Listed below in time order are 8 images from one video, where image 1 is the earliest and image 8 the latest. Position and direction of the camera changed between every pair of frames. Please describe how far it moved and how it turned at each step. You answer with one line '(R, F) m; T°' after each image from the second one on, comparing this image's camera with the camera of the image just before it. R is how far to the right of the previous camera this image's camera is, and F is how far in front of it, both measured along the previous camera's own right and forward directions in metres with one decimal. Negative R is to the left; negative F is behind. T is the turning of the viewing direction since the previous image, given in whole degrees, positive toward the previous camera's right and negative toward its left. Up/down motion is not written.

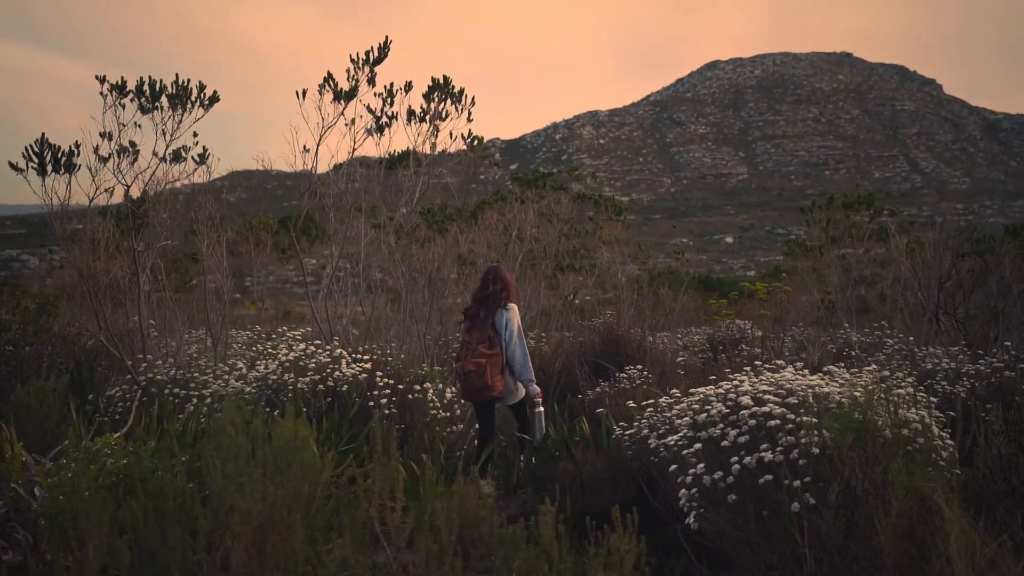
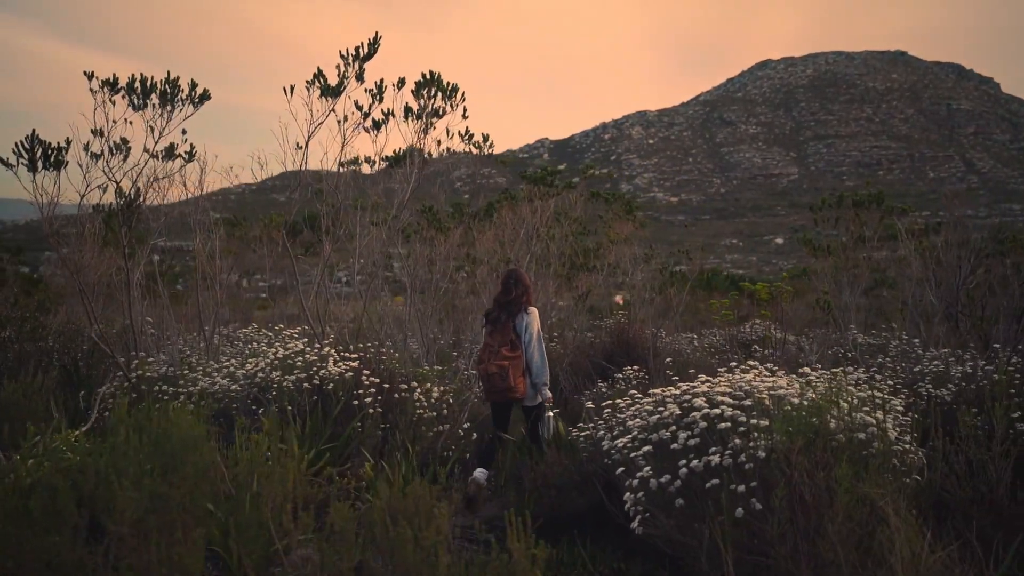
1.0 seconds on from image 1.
(+0.4, +0.1) m; -2°
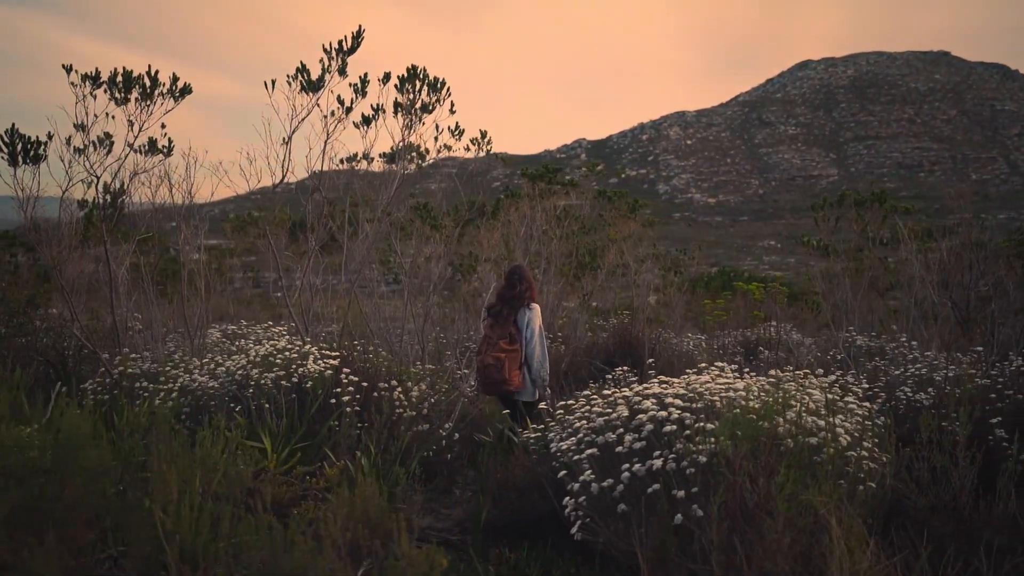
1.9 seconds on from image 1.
(+0.3, +0.1) m; -2°
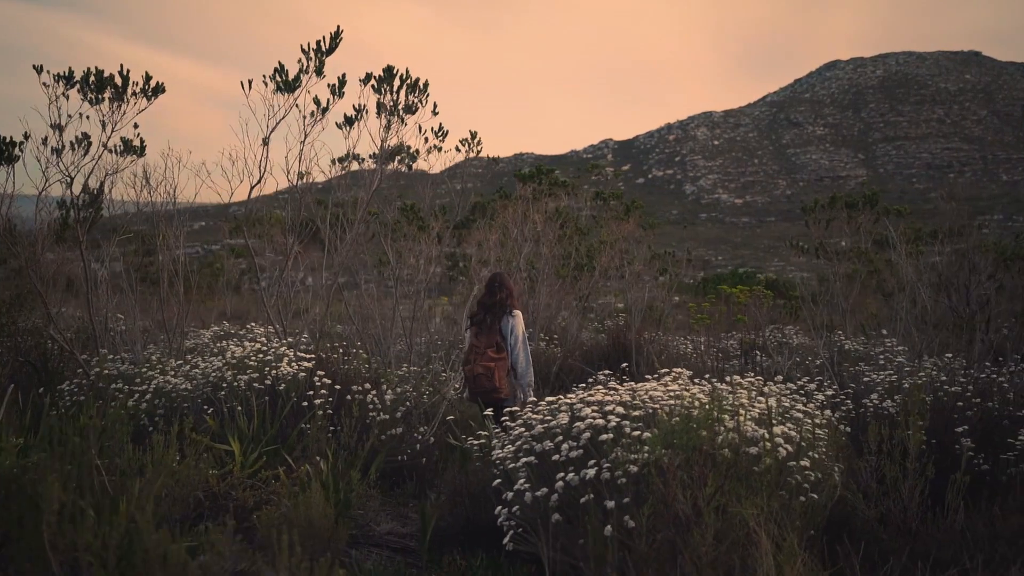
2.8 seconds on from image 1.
(+0.3, +0.1) m; -1°
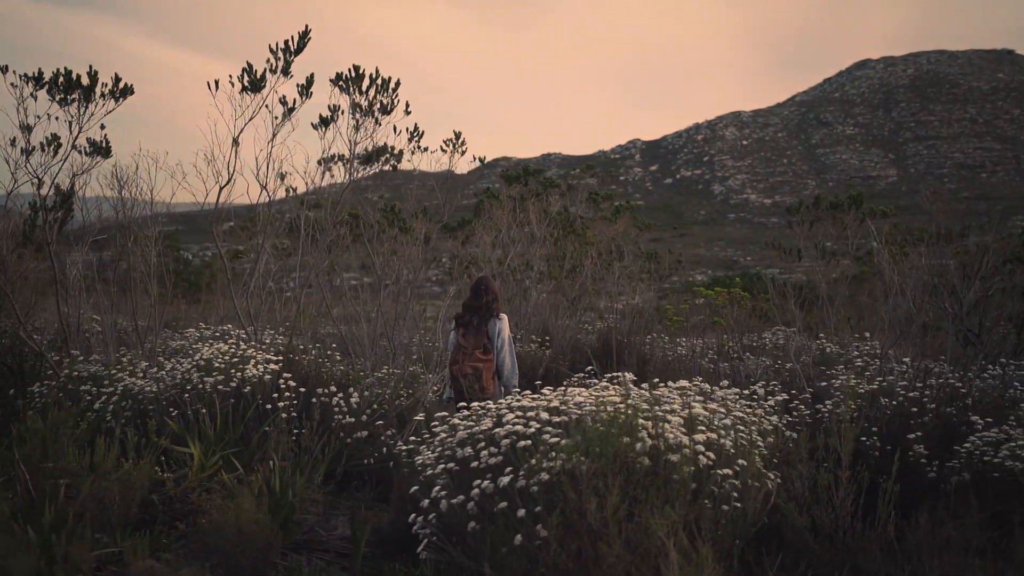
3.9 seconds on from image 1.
(+0.4, +0.1) m; -1°
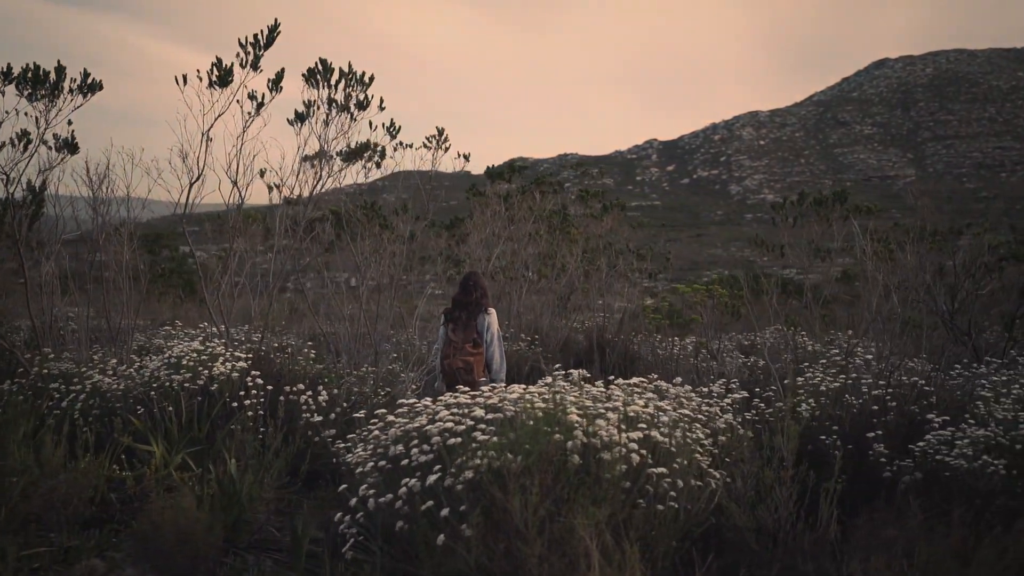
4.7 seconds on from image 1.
(+0.3, +0.1) m; -1°
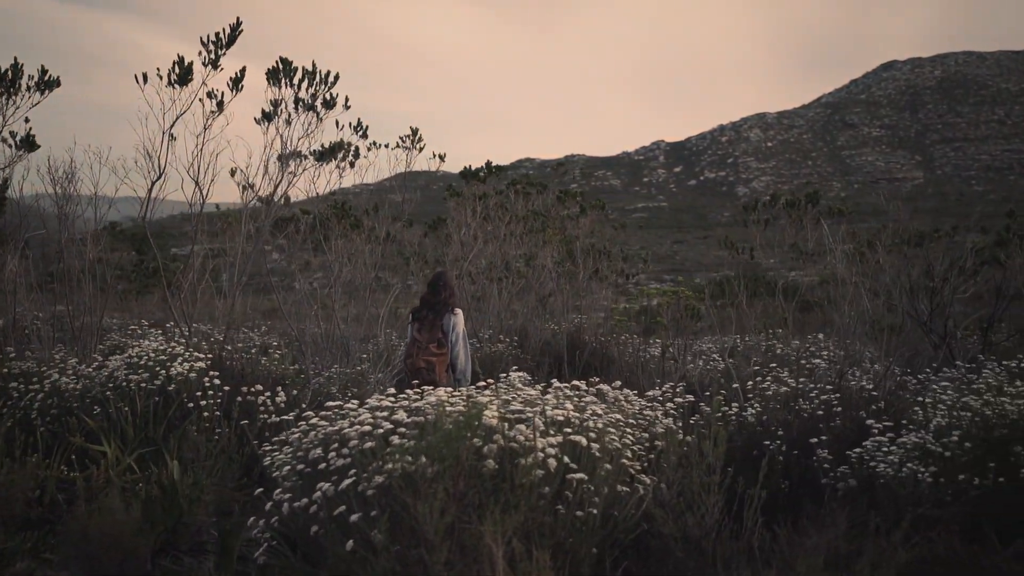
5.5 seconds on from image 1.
(+0.3, +0.1) m; 0°
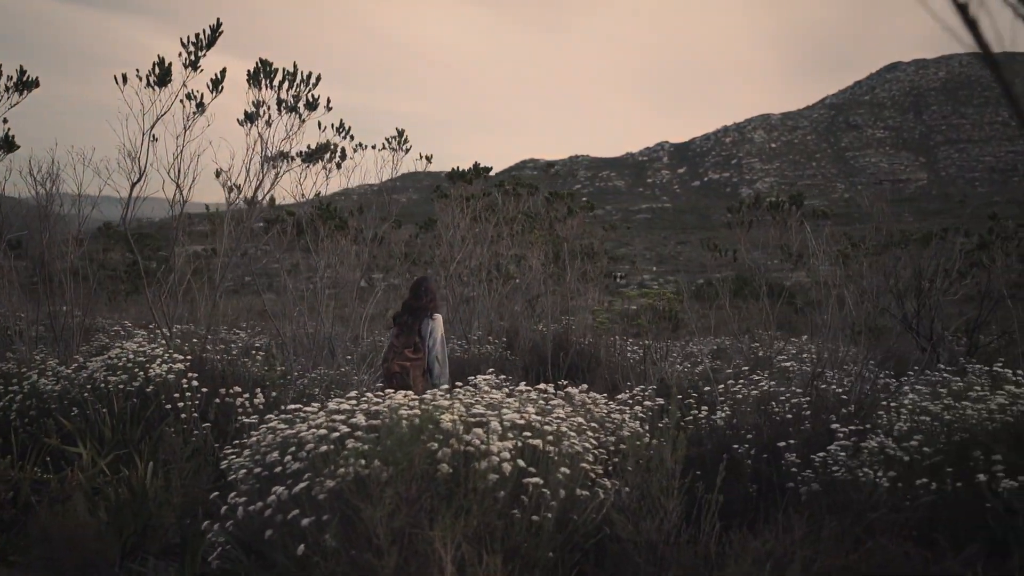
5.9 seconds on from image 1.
(+0.1, 0.0) m; 0°
